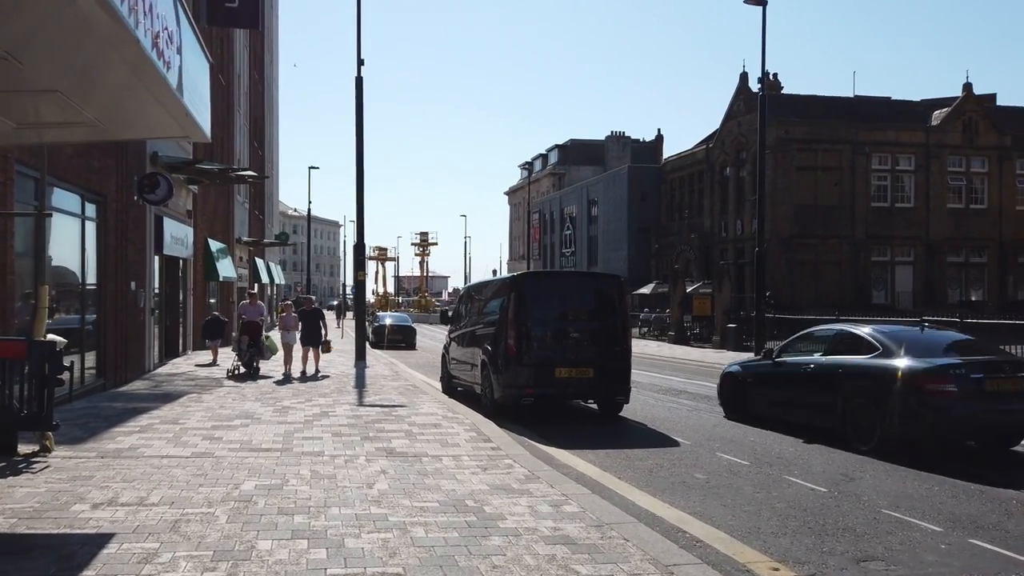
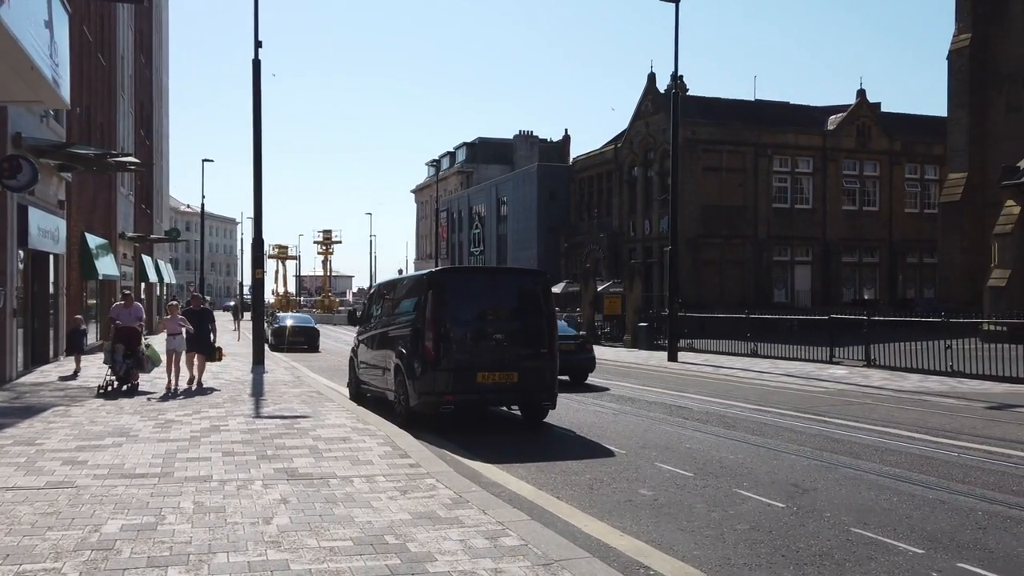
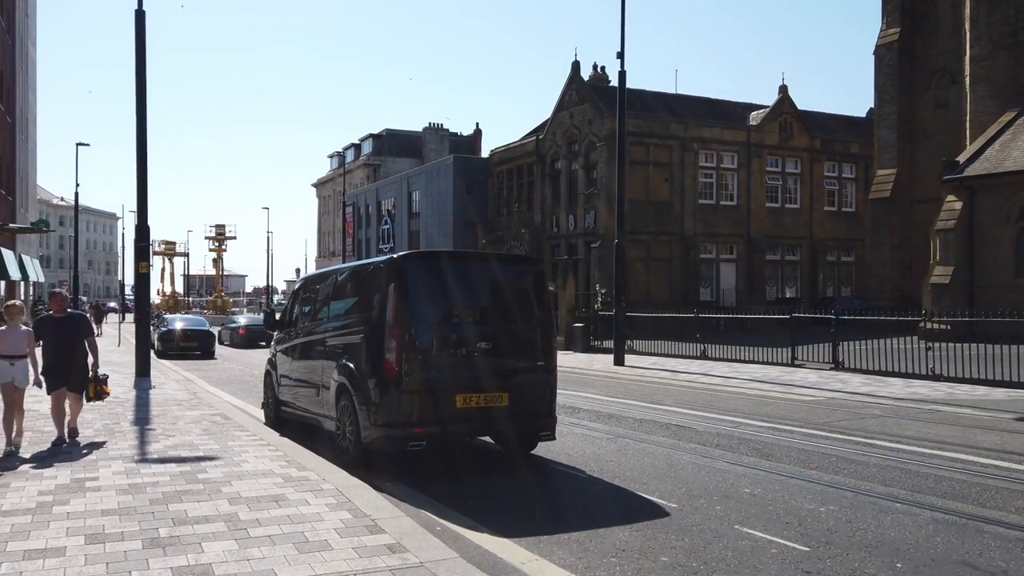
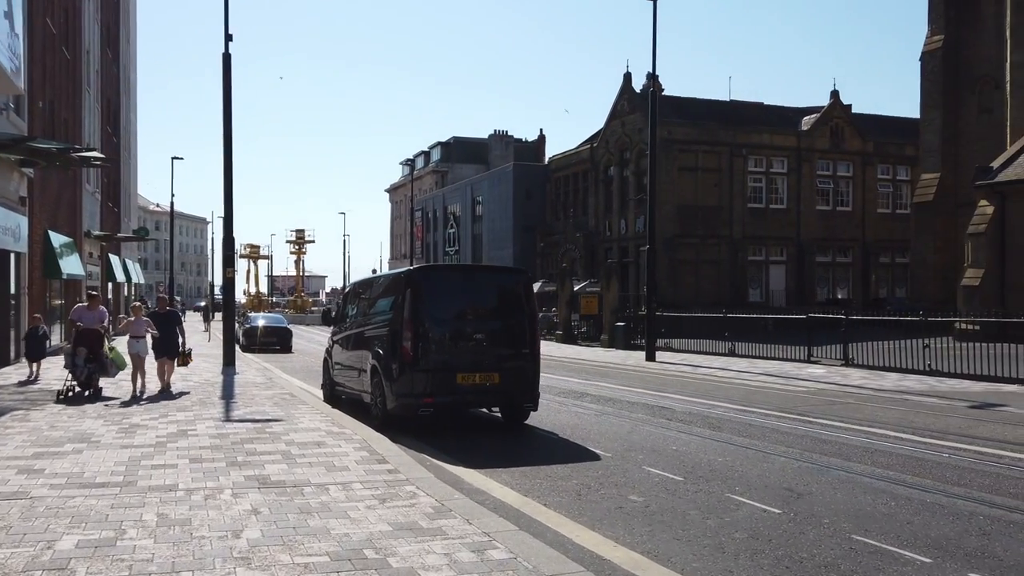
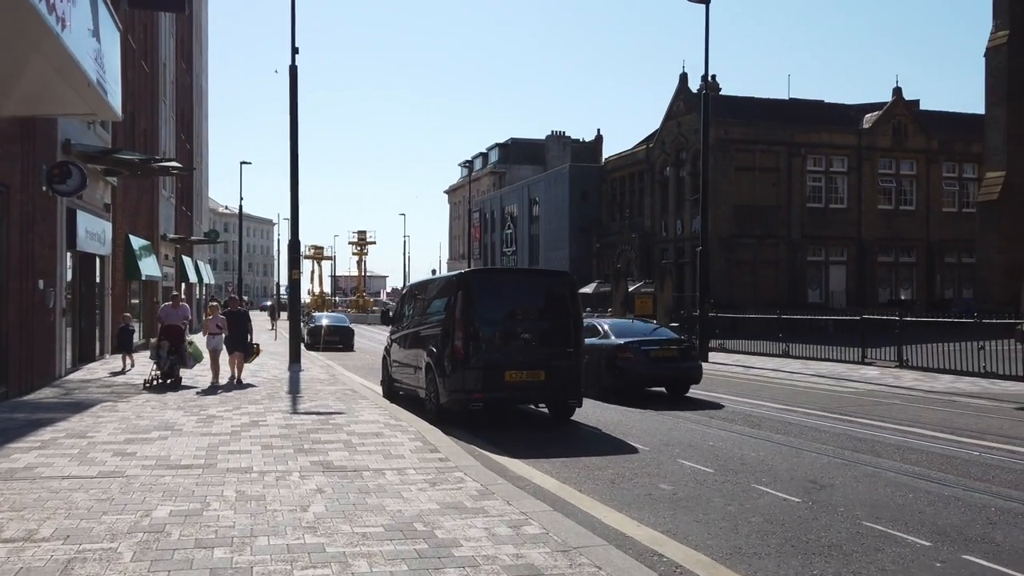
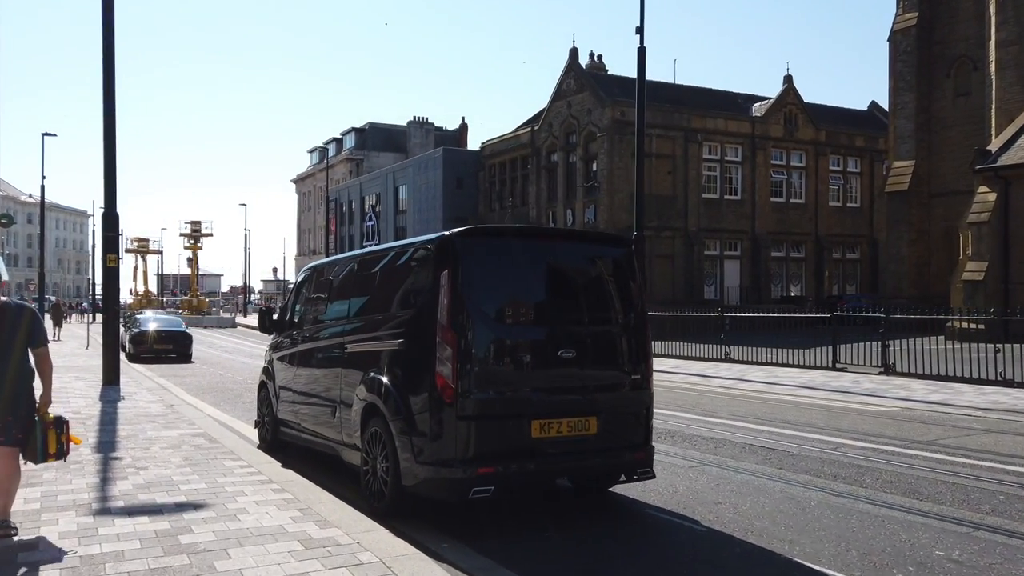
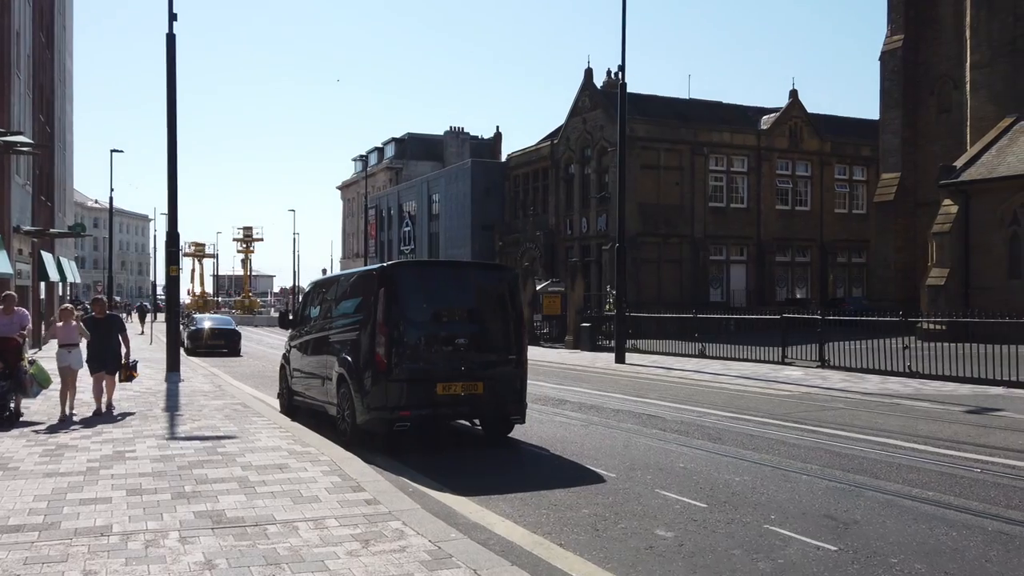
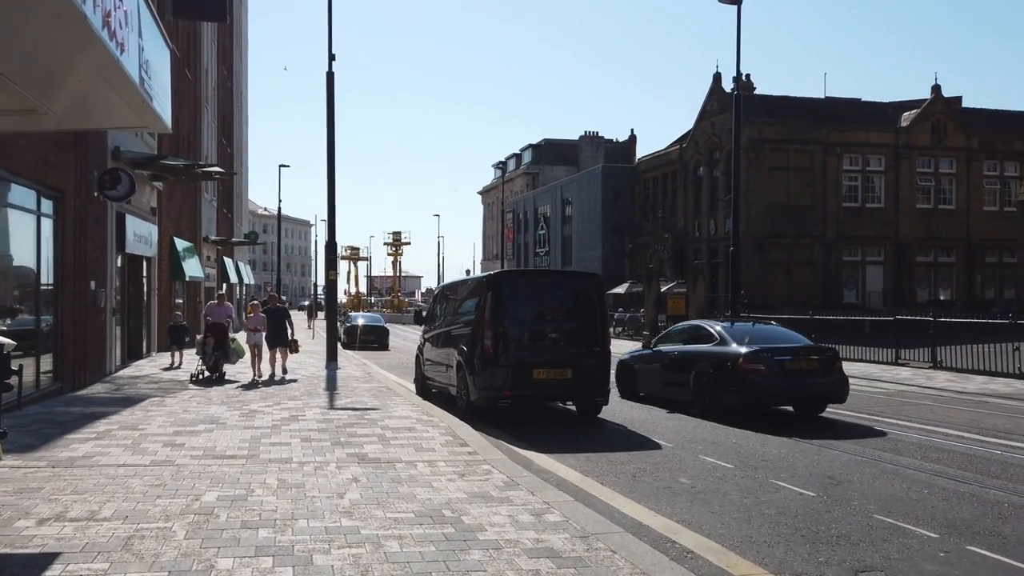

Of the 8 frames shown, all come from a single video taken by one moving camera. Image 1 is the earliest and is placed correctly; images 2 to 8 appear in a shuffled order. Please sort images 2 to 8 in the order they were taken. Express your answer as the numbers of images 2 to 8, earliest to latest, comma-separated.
8, 5, 2, 4, 7, 3, 6
